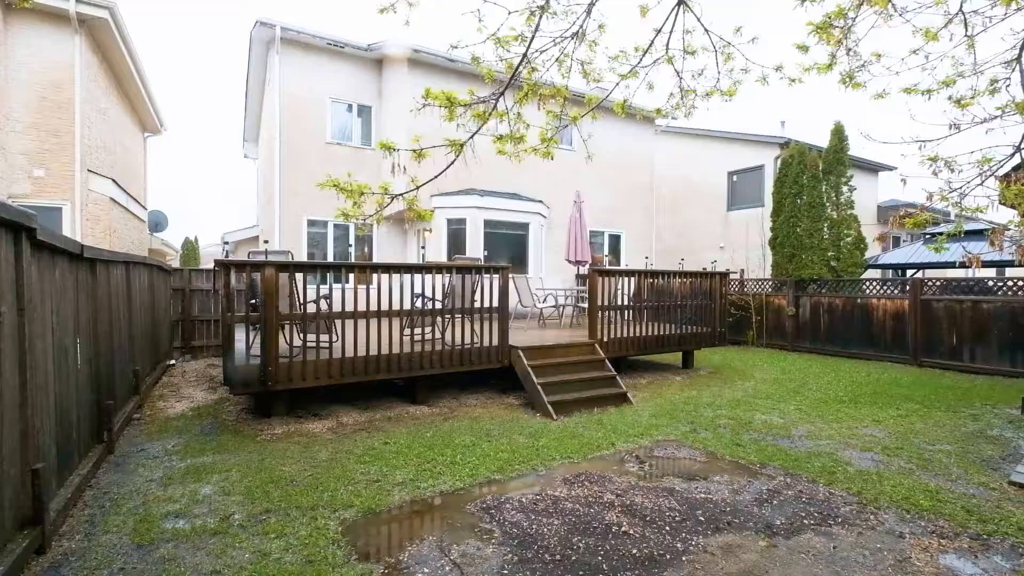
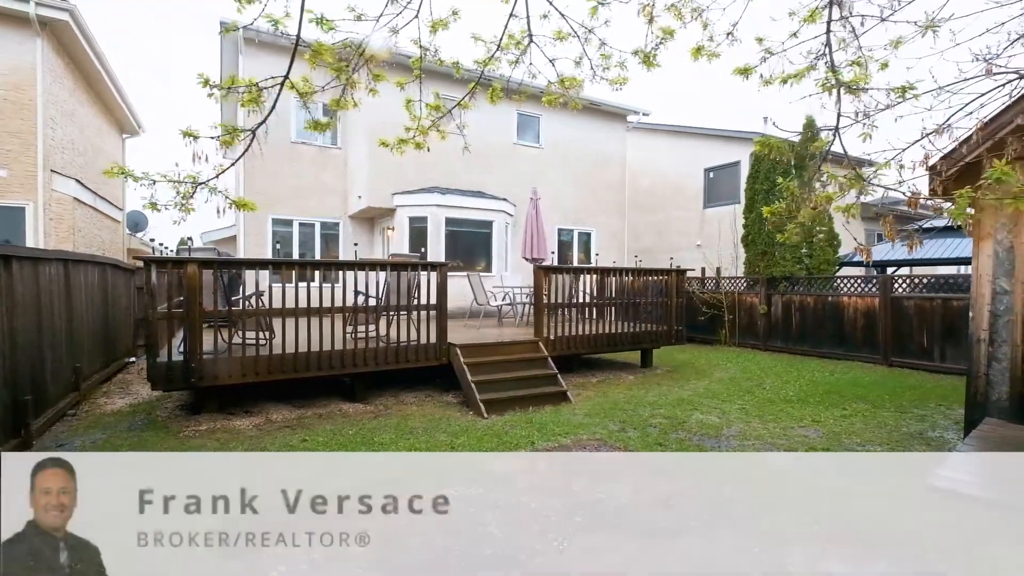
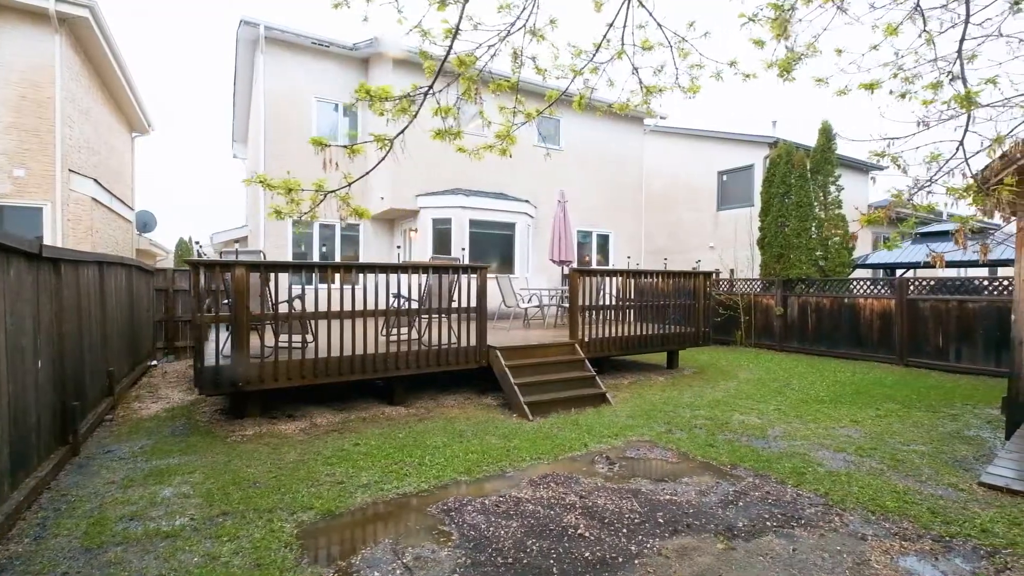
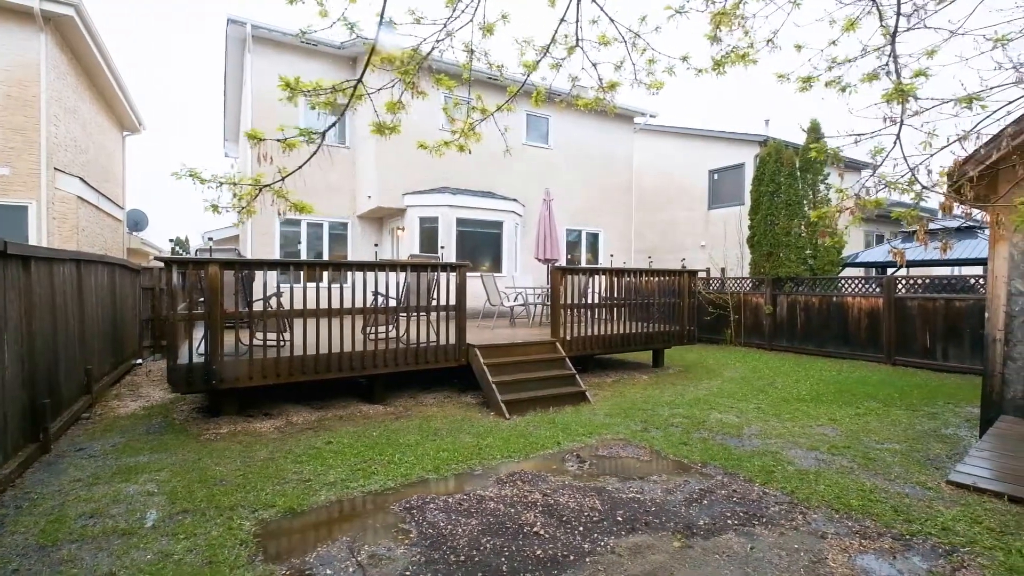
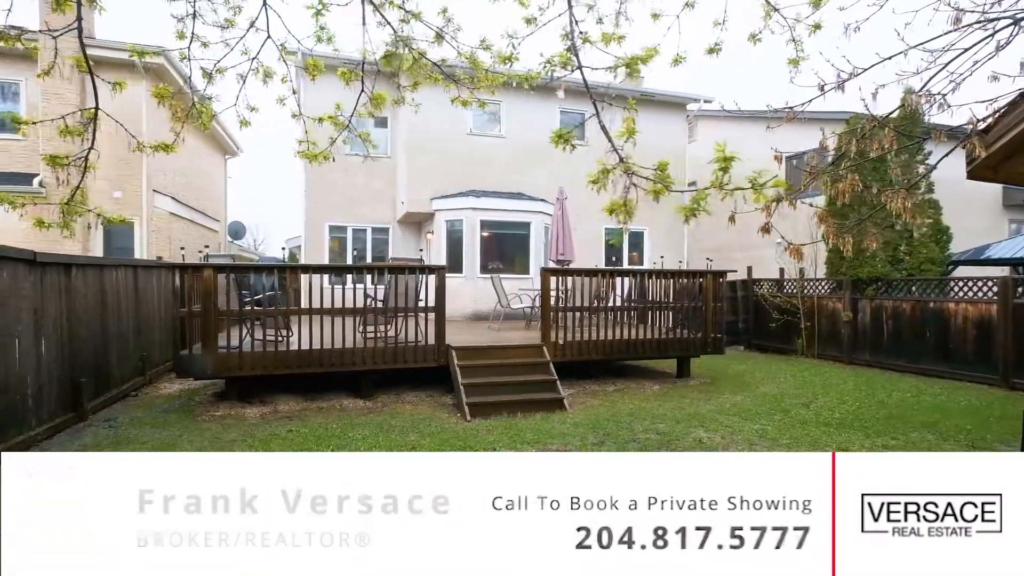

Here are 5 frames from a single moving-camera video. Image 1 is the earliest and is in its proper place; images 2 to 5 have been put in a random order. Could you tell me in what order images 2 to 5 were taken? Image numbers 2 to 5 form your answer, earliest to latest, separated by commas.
3, 4, 2, 5
